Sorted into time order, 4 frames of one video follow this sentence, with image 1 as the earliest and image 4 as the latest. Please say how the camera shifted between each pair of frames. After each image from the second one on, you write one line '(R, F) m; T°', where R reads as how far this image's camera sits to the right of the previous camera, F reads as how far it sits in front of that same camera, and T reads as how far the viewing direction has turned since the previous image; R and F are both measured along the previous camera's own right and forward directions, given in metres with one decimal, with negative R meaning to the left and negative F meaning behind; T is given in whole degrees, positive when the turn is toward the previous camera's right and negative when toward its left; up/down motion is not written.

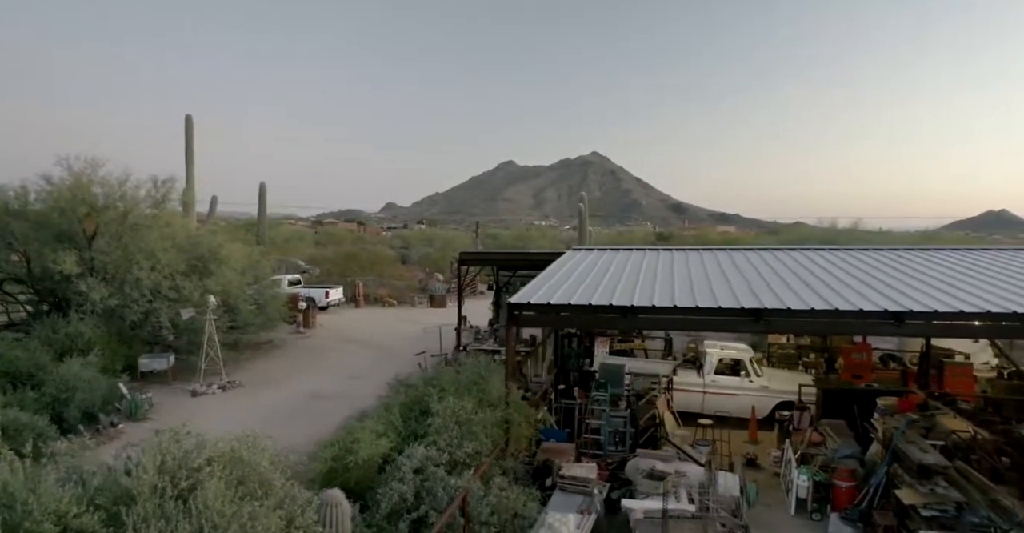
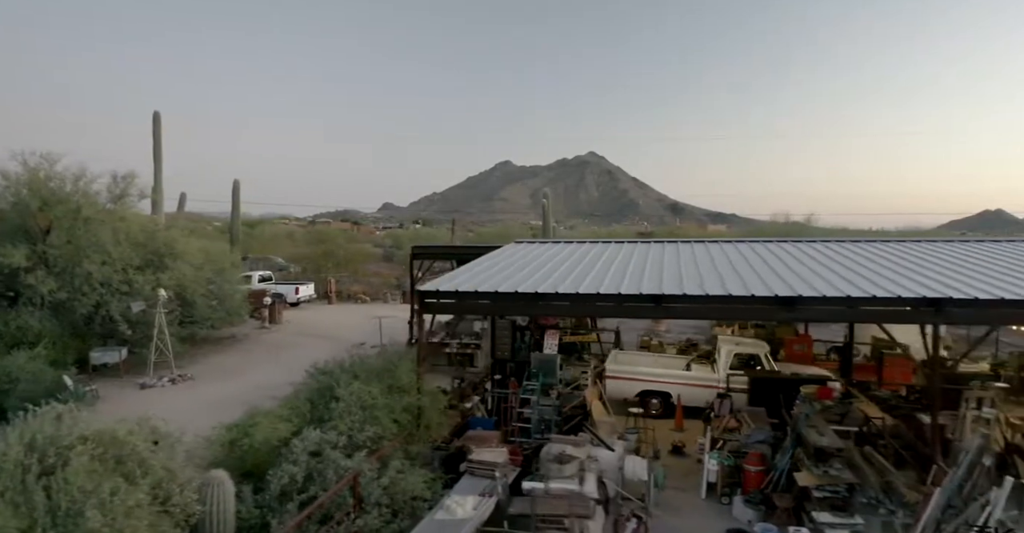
(+1.1, -0.1) m; 0°
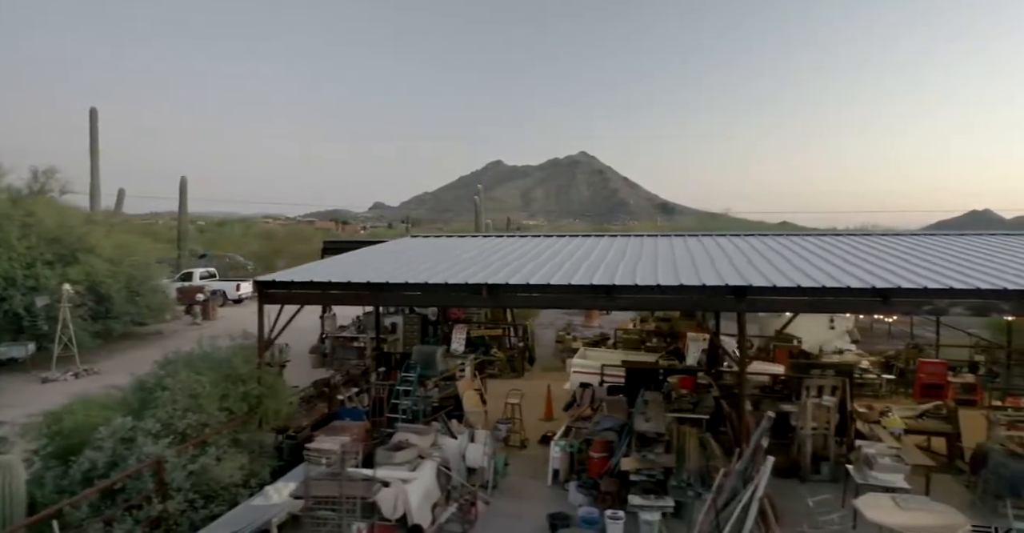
(+2.0, -0.1) m; +1°
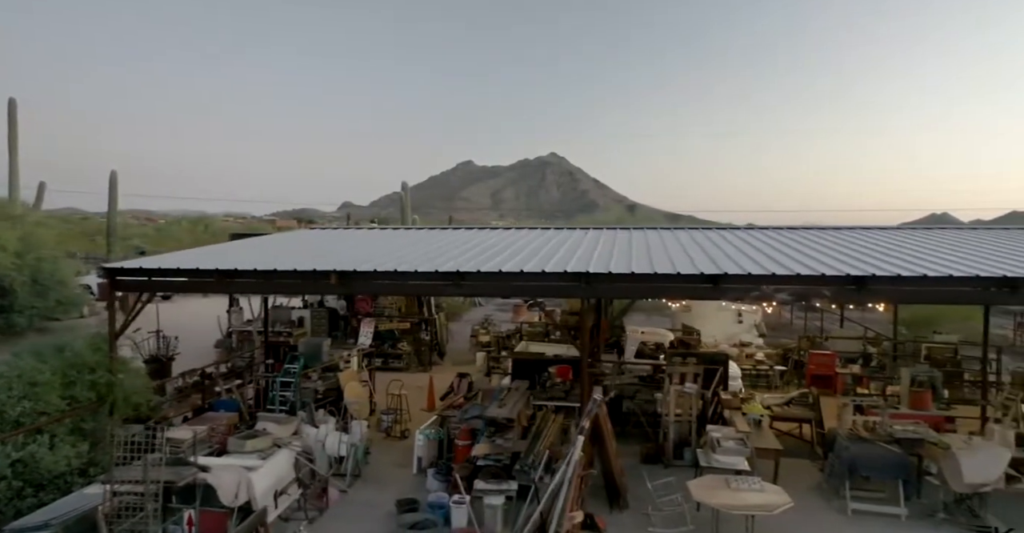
(+1.5, -0.1) m; +3°
